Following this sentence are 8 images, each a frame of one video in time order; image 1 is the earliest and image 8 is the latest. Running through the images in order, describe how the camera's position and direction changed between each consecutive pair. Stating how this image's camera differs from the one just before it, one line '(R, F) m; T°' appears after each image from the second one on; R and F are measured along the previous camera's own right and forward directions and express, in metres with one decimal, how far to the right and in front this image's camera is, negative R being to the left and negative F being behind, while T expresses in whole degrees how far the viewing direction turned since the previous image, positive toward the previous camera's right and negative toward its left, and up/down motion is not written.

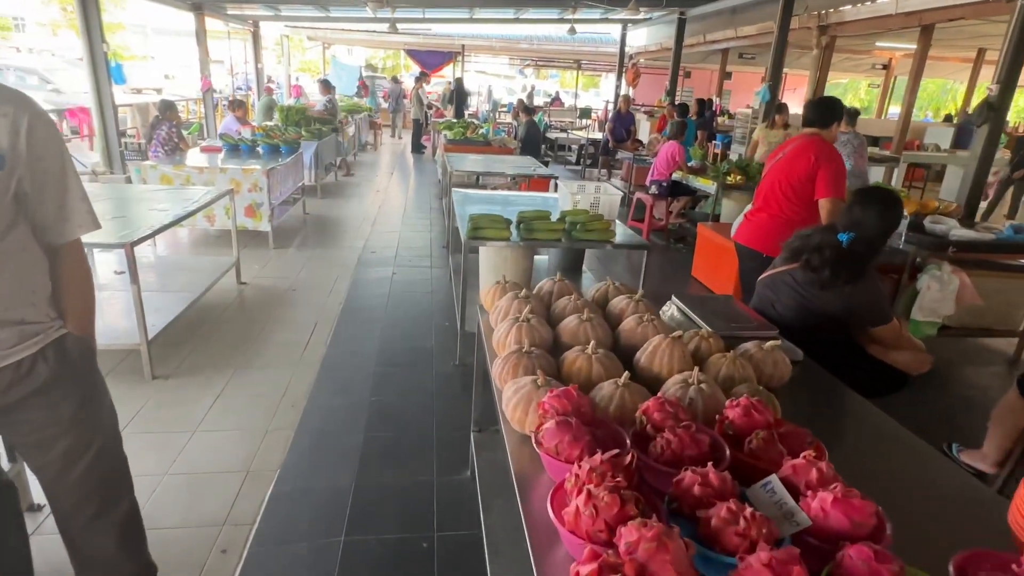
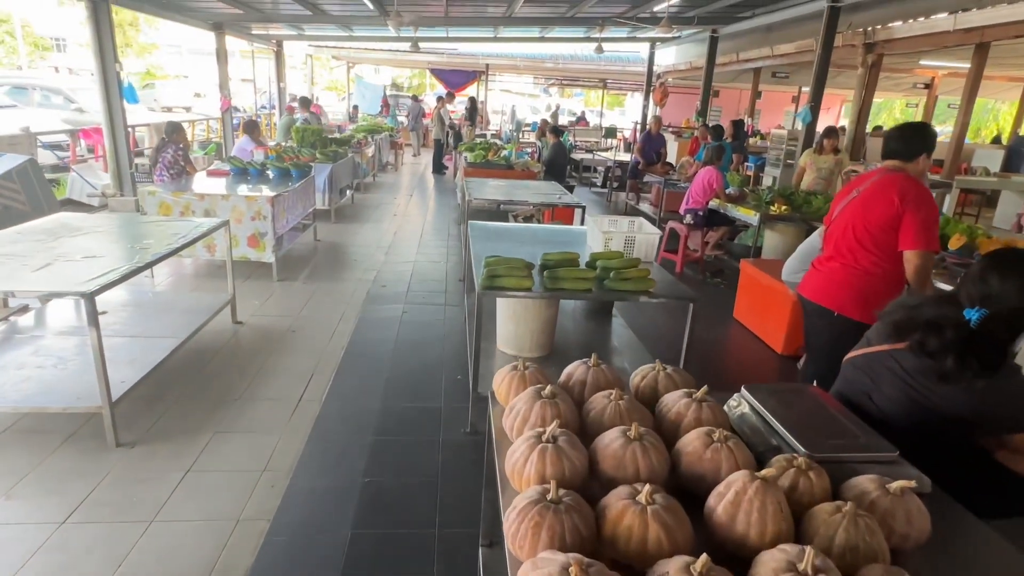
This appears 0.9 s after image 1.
(0.0, +0.4) m; -2°
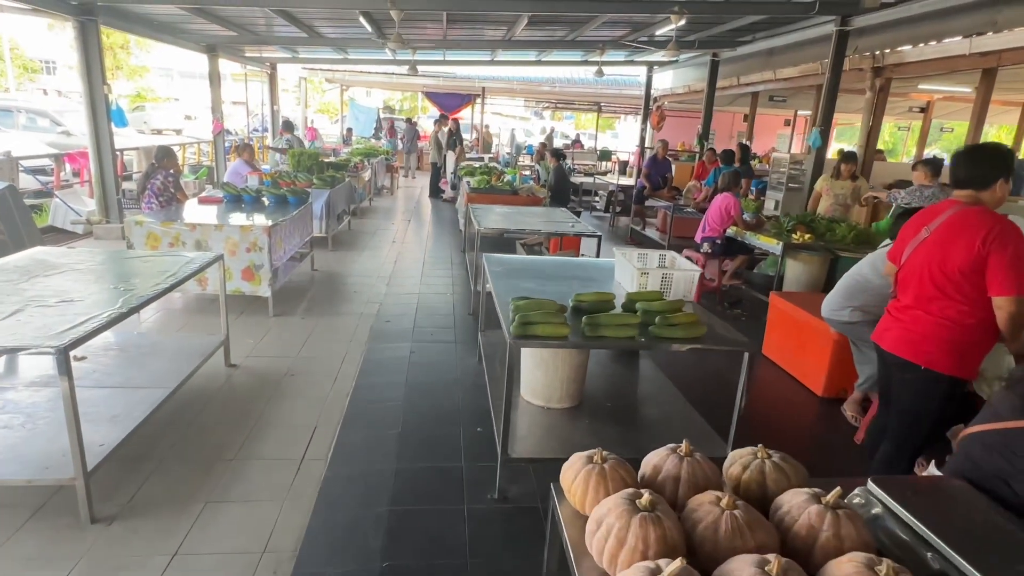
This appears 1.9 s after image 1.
(-0.2, +0.3) m; +1°
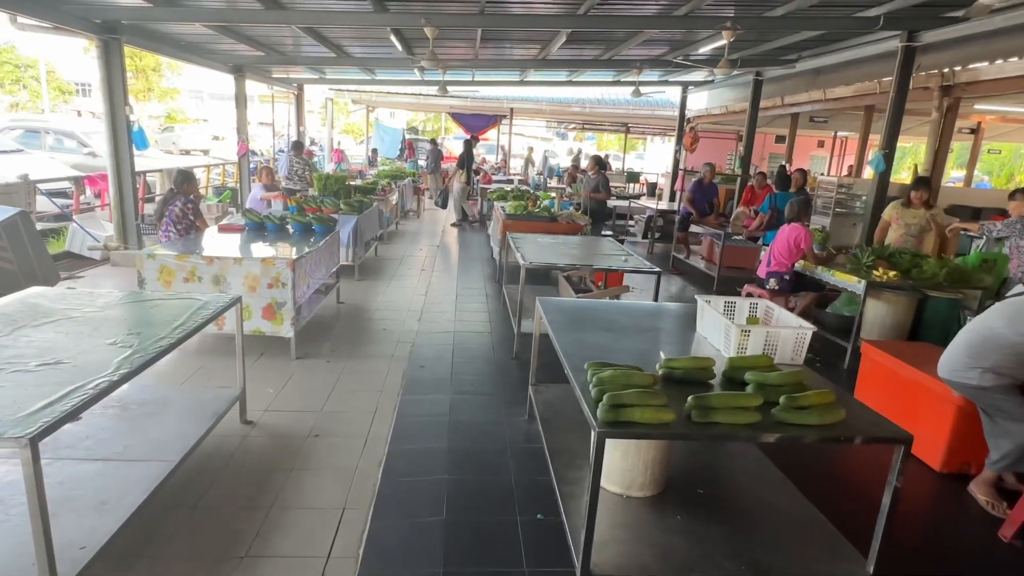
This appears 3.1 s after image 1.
(-0.2, +0.5) m; -2°
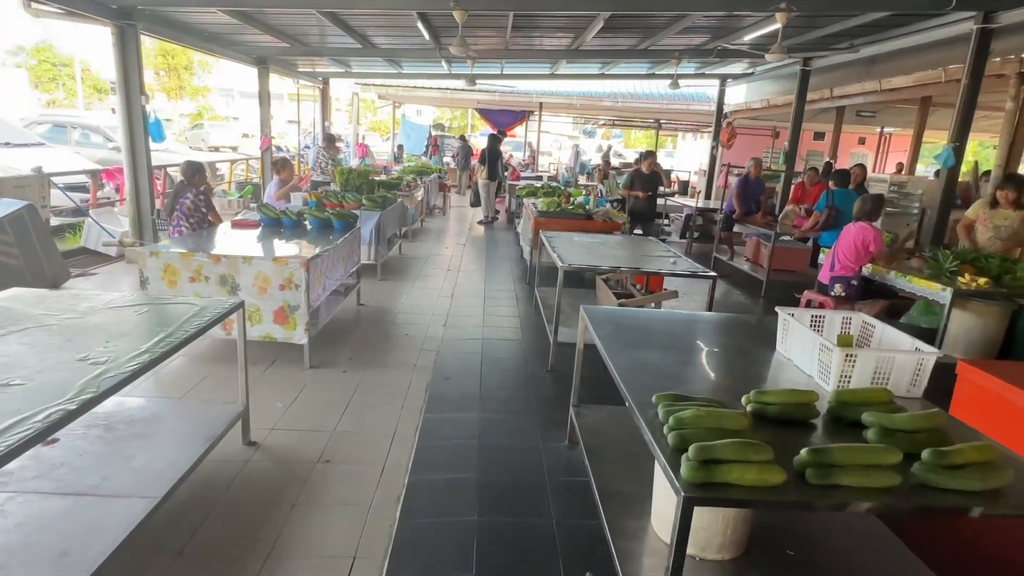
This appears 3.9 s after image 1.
(-0.1, +0.4) m; -2°
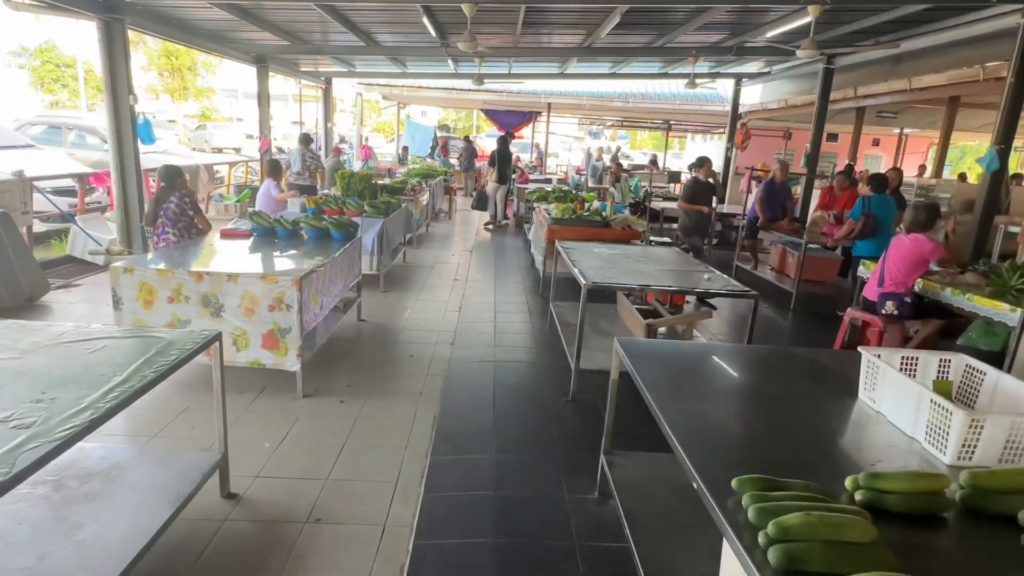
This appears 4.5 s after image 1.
(-0.1, +0.4) m; 0°
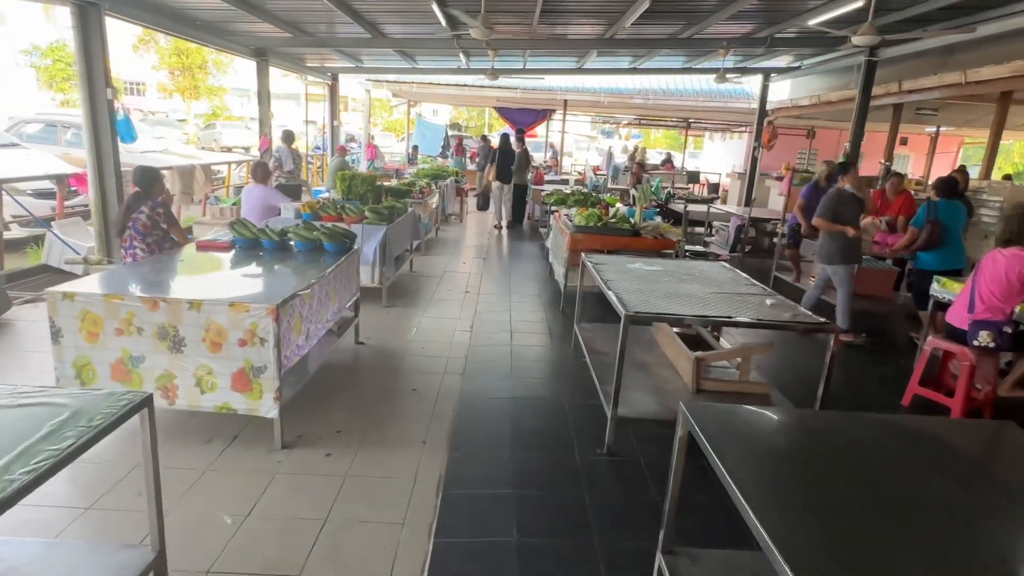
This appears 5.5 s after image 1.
(-0.1, +0.6) m; -1°
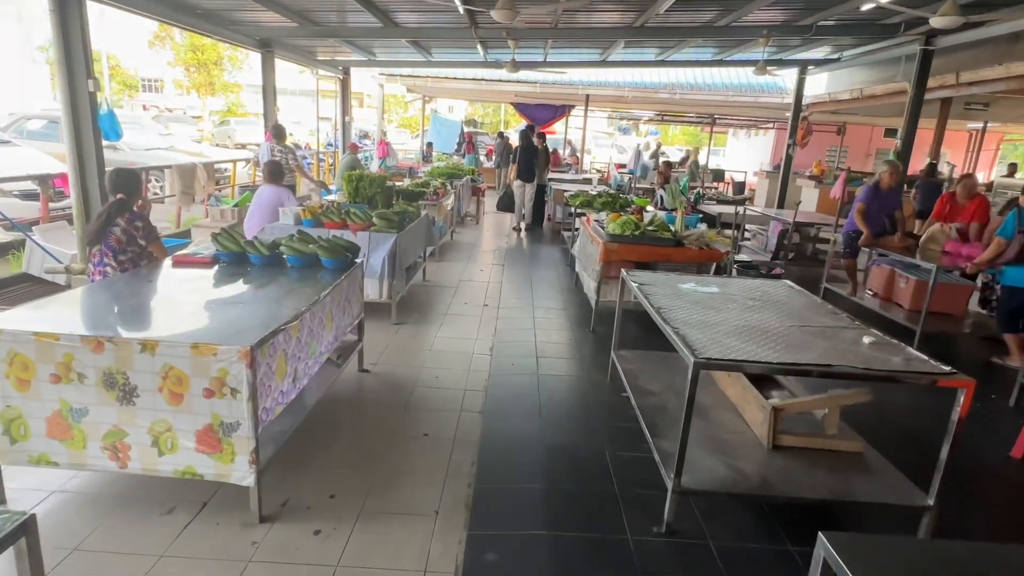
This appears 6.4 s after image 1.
(-0.1, +0.6) m; -1°
